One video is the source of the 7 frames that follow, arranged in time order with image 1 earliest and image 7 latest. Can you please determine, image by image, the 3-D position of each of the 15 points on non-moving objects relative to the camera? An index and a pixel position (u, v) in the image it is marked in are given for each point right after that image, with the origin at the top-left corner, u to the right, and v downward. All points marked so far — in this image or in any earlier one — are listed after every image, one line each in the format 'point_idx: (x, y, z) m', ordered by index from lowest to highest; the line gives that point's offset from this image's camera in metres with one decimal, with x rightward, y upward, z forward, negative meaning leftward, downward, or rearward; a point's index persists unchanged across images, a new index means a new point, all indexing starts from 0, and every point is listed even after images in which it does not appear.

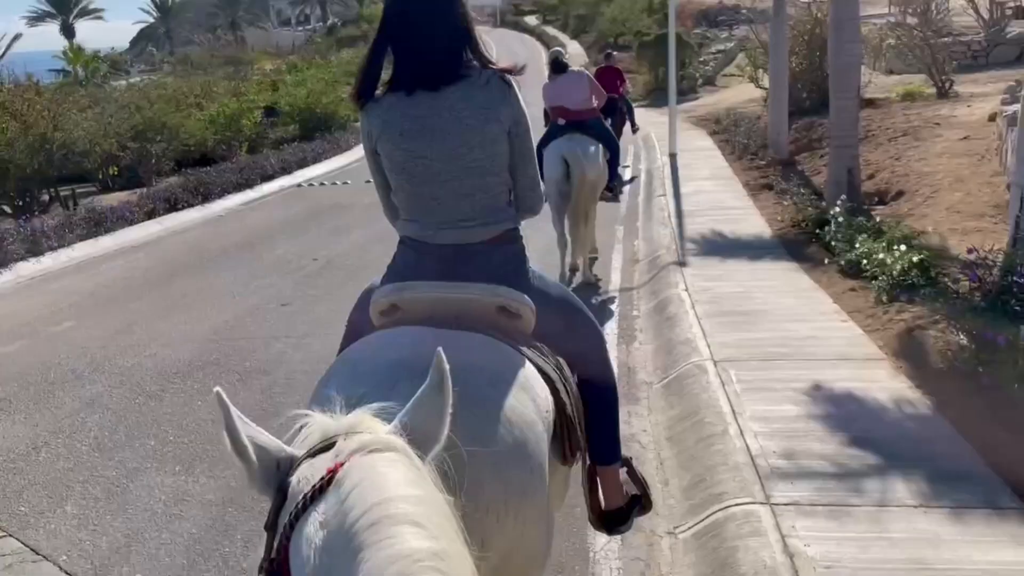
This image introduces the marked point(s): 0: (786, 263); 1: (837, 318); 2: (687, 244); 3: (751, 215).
0: (+3.2, +0.3, +10.0) m
1: (+2.9, -0.3, +7.6) m
2: (+2.4, +0.6, +11.4) m
3: (+3.7, +1.2, +13.1) m
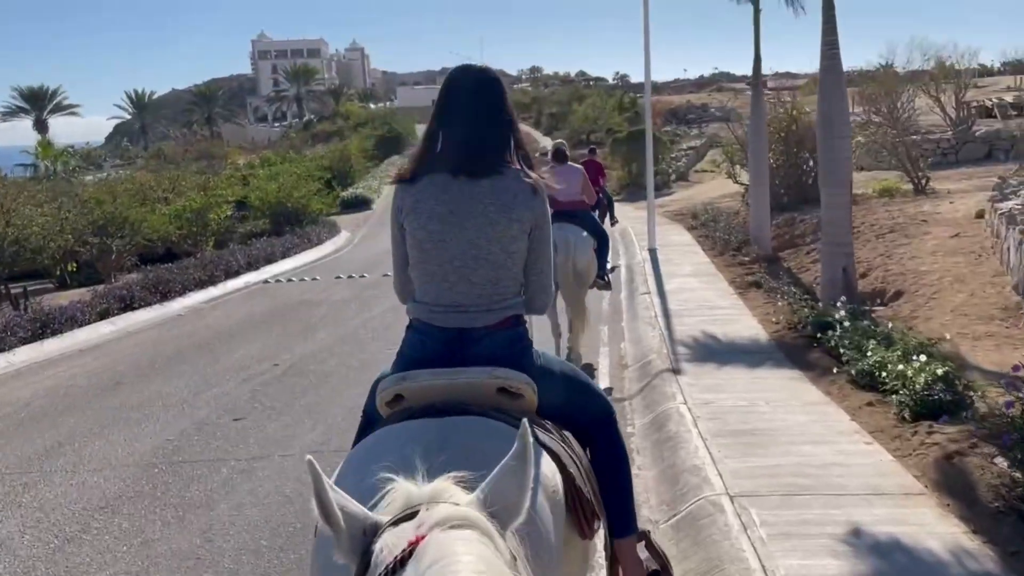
0: (+3.0, -0.9, +9.3) m
1: (+2.7, -1.2, +6.8) m
2: (+2.1, -0.7, +10.6) m
3: (+3.4, -0.4, +12.4) m
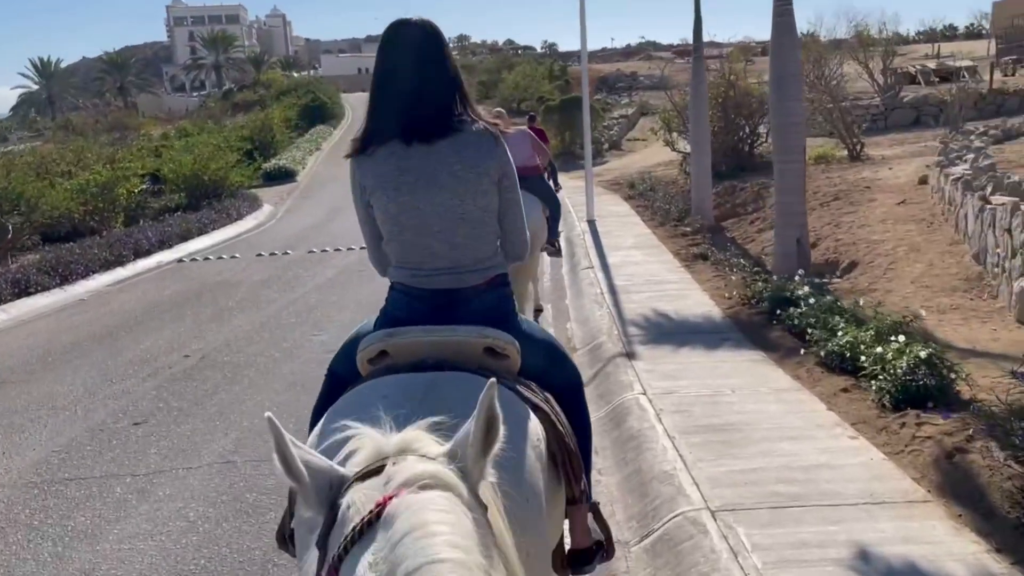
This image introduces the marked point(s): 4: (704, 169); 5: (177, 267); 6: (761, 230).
0: (+2.4, -0.6, +8.6) m
1: (+2.3, -1.0, +6.1) m
2: (+1.4, -0.5, +9.9) m
3: (+2.5, 0.0, +11.7) m
4: (+4.0, +2.5, +17.5) m
5: (-7.4, +0.5, +18.7) m
6: (+4.6, +1.1, +15.5) m
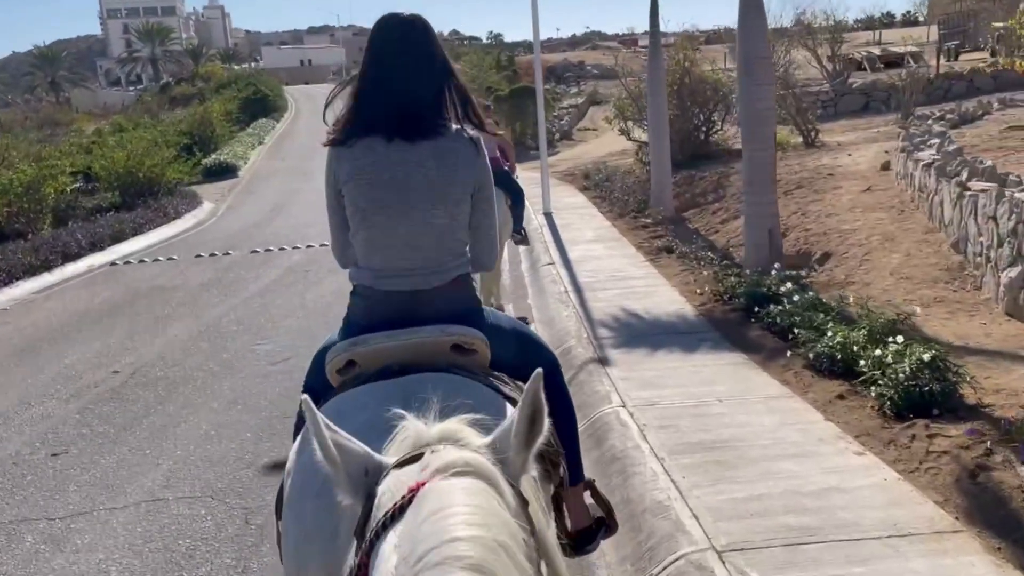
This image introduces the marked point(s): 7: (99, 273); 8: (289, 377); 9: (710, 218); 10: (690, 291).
0: (+2.0, -0.6, +8.0) m
1: (+2.2, -1.0, +5.5) m
2: (+0.9, -0.4, +9.2) m
3: (+1.9, 0.0, +11.1) m
4: (+3.0, +2.6, +17.0) m
5: (-8.3, +0.3, +17.5) m
6: (+3.8, +1.2, +15.0) m
7: (-8.5, +0.3, +17.4) m
8: (-2.4, -1.0, +9.0) m
9: (+3.7, +1.3, +15.6) m
10: (+2.2, 0.0, +10.7) m
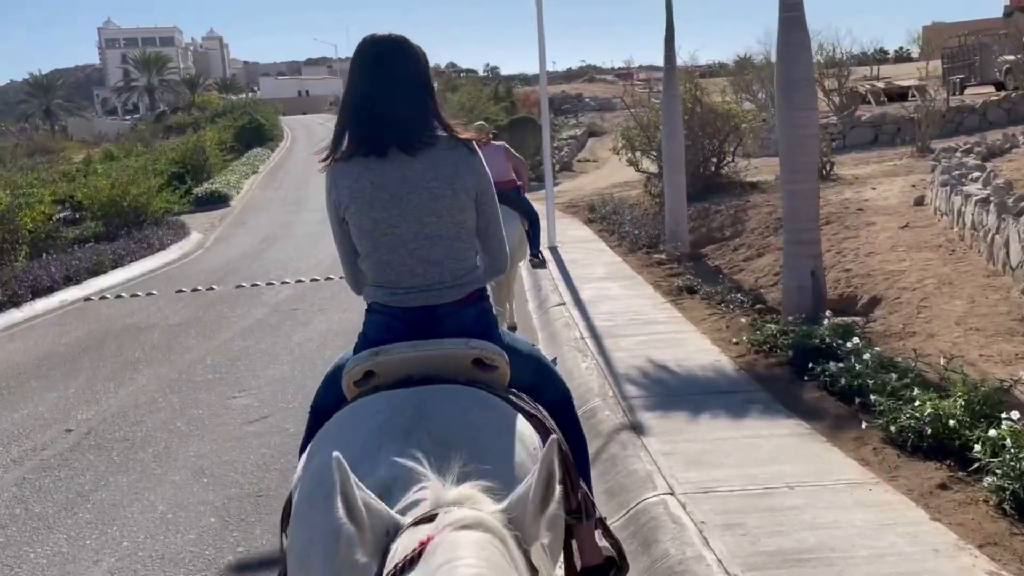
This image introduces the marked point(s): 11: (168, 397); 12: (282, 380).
0: (+2.2, -1.0, +6.8) m
1: (+2.3, -1.4, +4.3) m
2: (+1.1, -0.9, +8.0) m
3: (+2.1, -0.5, +9.9) m
4: (+3.1, +1.8, +15.9) m
5: (-8.2, -0.4, +16.2) m
6: (+3.9, +0.5, +13.9) m
7: (-8.4, -0.4, +16.1) m
8: (-2.3, -1.4, +7.8) m
9: (+3.8, +0.6, +14.5) m
10: (+2.4, -0.6, +9.5) m
11: (-3.9, -1.2, +9.6) m
12: (-2.7, -1.1, +9.9) m
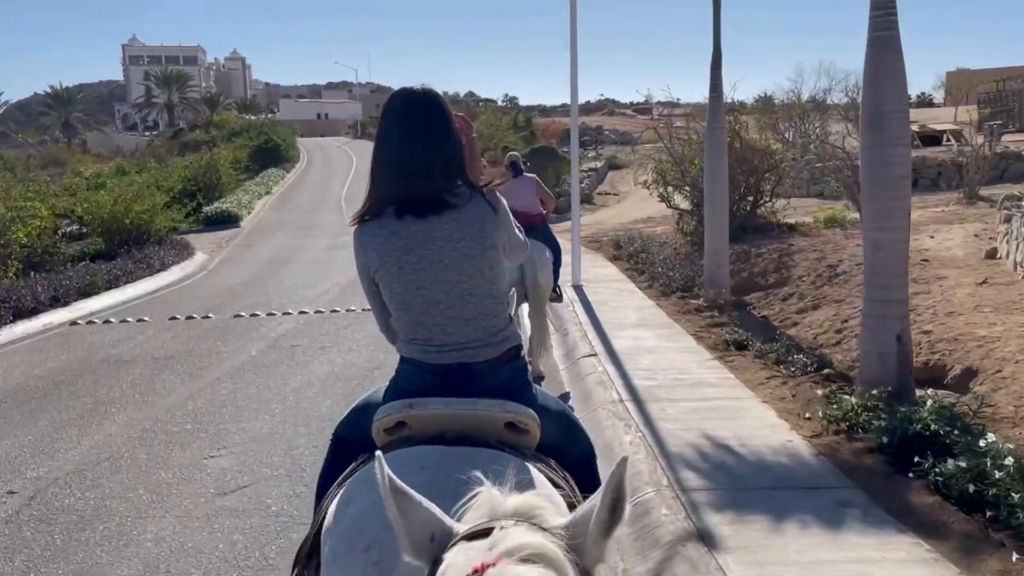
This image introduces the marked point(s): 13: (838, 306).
0: (+2.4, -1.5, +5.3) m
1: (+2.5, -1.8, +2.8) m
2: (+1.3, -1.4, +6.6) m
3: (+2.3, -1.1, +8.5) m
4: (+3.6, +1.0, +14.5) m
5: (-7.9, -0.8, +14.9) m
6: (+4.2, -0.3, +12.5) m
7: (-8.1, -0.8, +14.8) m
8: (-2.0, -1.8, +6.3) m
9: (+4.1, -0.3, +13.1) m
10: (+2.6, -1.2, +8.0) m
11: (-3.6, -1.6, +8.2) m
12: (-2.4, -1.5, +8.5) m
13: (+4.6, -0.3, +11.9) m
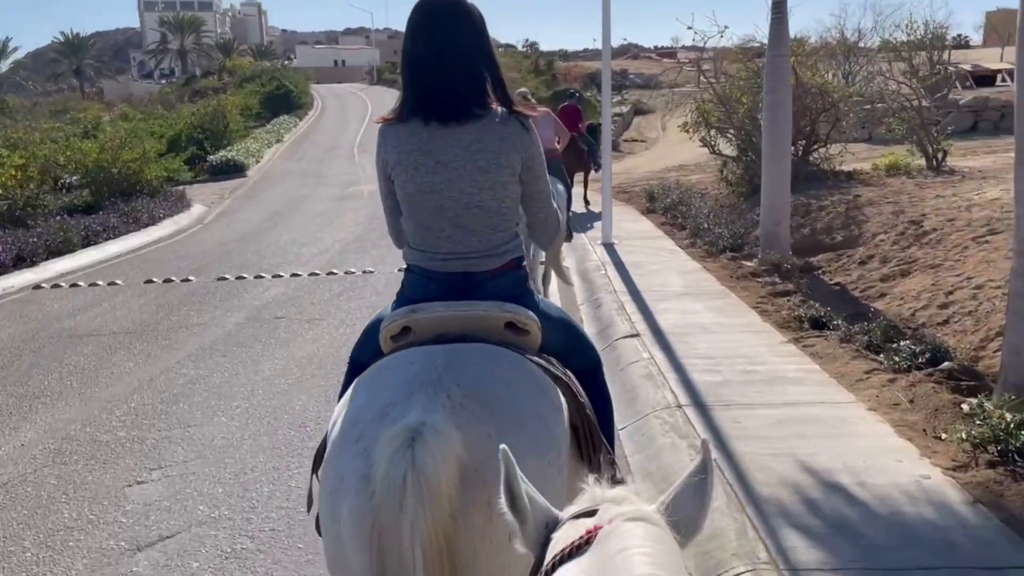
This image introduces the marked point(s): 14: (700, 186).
0: (+2.5, -1.5, +3.3) m
1: (+2.5, -1.9, +0.7) m
2: (+1.4, -1.3, +4.5) m
3: (+2.5, -0.9, +6.4) m
4: (+3.9, +1.6, +12.2) m
5: (-7.5, -0.2, +13.0) m
6: (+4.5, +0.1, +10.3) m
7: (-7.7, -0.2, +13.0) m
8: (-1.9, -1.7, +4.4) m
9: (+4.4, +0.2, +10.9) m
10: (+2.8, -1.0, +5.9) m
11: (-3.5, -1.4, +6.3) m
12: (-2.3, -1.3, +6.6) m
13: (+4.9, +0.2, +9.7) m
14: (+4.4, +2.4, +19.8) m
